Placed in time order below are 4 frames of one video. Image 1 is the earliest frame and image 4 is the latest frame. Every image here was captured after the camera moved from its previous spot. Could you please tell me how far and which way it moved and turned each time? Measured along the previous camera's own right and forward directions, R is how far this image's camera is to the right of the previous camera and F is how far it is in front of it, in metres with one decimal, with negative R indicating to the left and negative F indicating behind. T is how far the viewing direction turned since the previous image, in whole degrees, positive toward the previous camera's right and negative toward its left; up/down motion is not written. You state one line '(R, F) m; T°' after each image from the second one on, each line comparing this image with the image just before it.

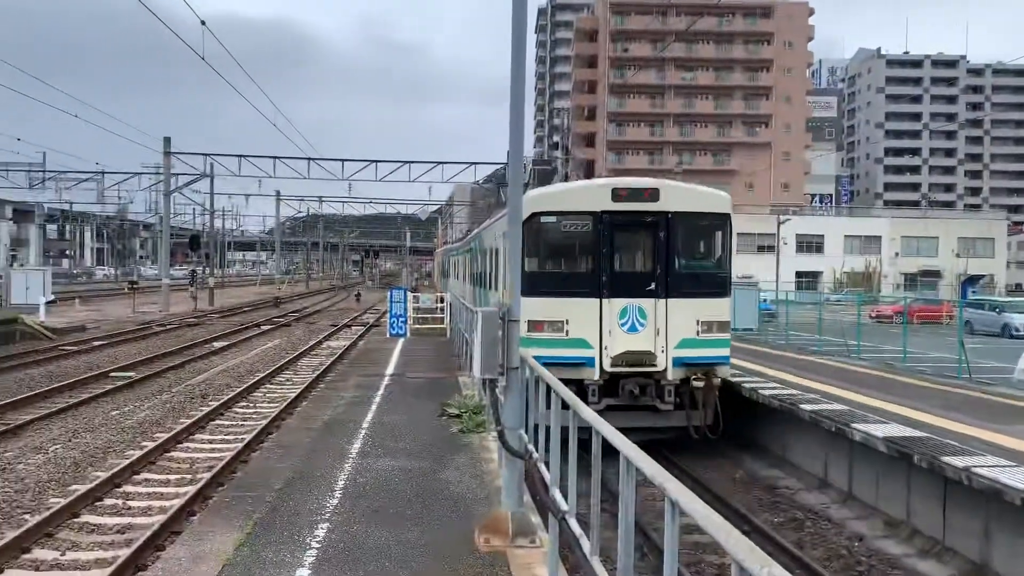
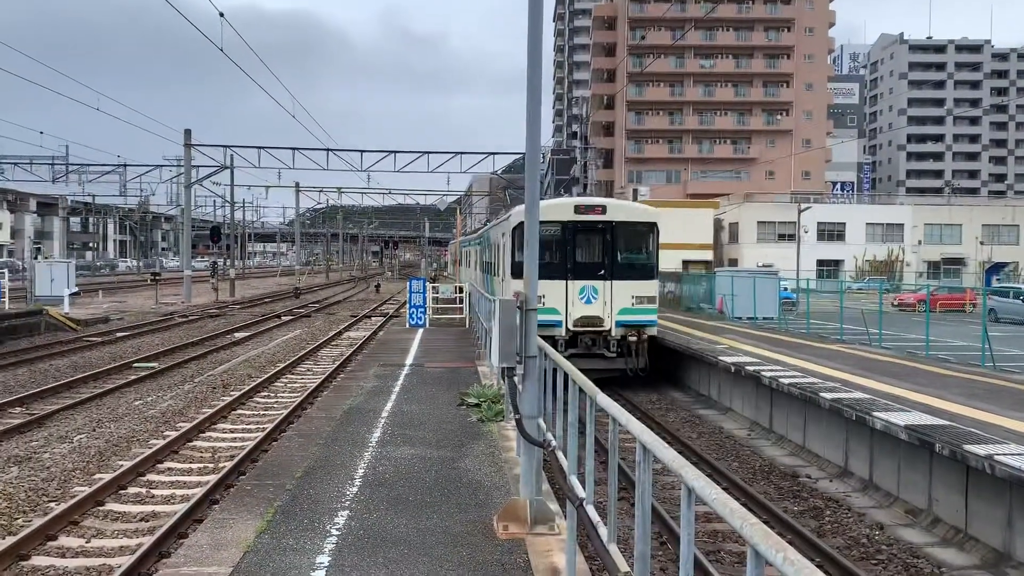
(0.0, 0.0) m; -1°
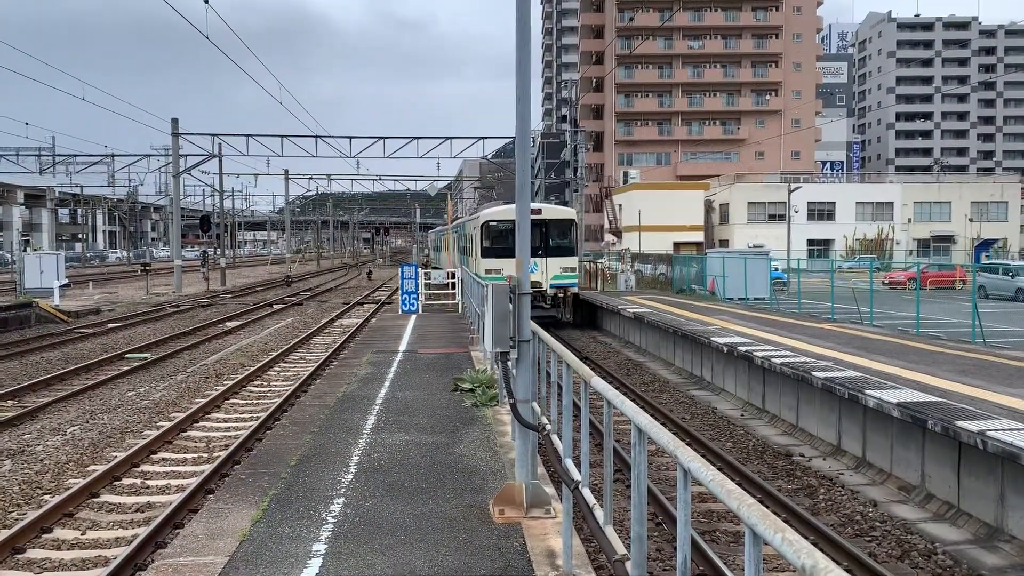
(0.0, 0.0) m; +1°
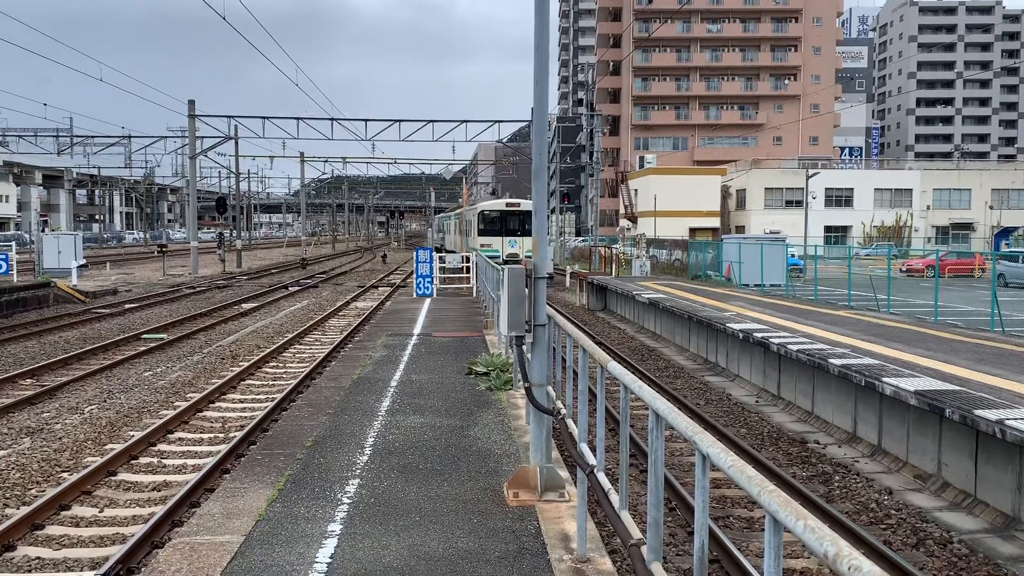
(0.0, 0.0) m; -1°
